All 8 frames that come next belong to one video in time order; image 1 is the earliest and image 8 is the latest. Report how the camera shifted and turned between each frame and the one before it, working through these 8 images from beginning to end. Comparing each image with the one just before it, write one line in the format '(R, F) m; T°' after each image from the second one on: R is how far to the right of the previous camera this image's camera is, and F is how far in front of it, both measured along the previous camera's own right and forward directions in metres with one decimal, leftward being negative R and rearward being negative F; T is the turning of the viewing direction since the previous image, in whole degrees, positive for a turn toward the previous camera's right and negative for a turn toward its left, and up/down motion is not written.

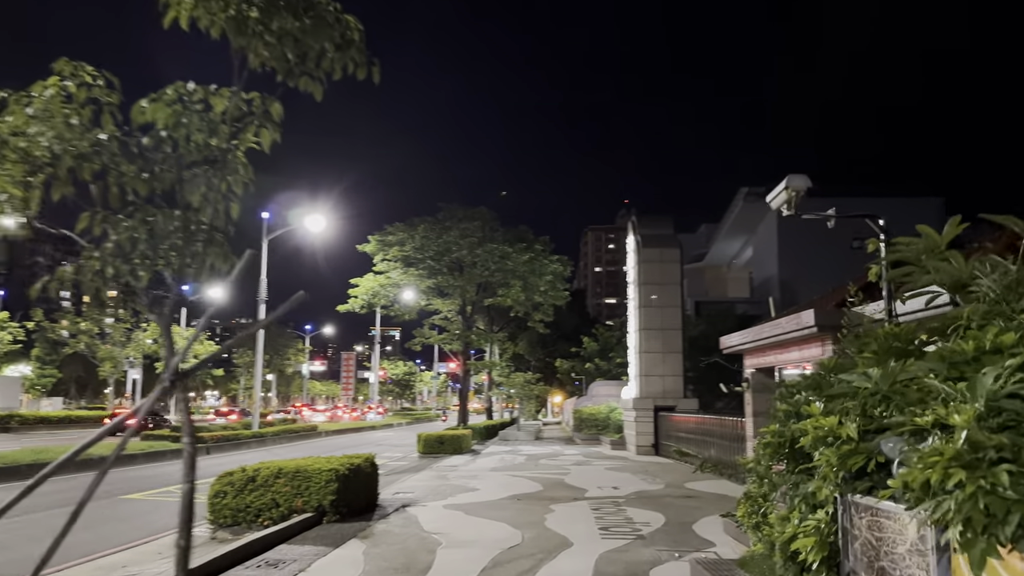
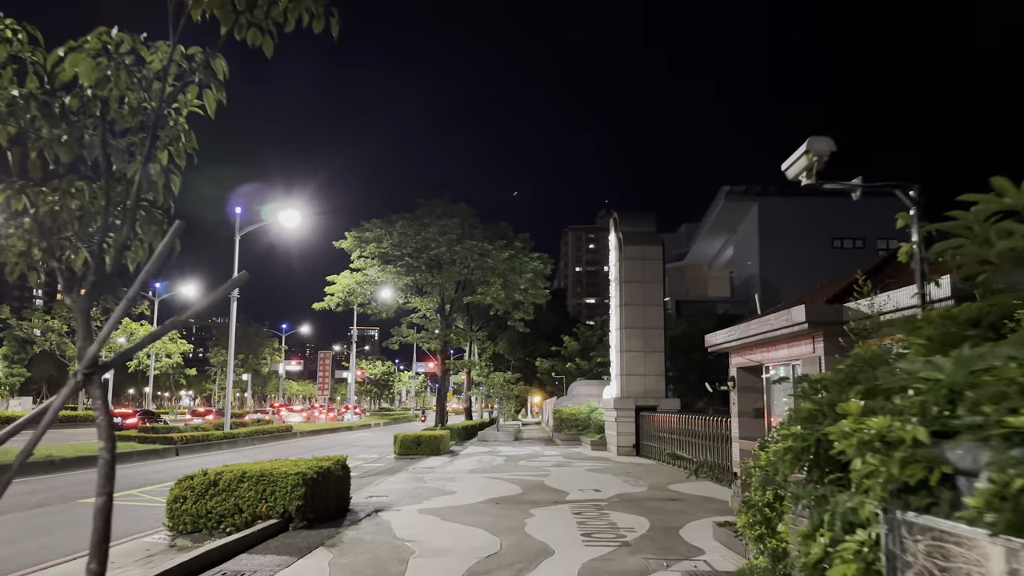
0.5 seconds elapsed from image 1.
(0.0, +0.5) m; +2°
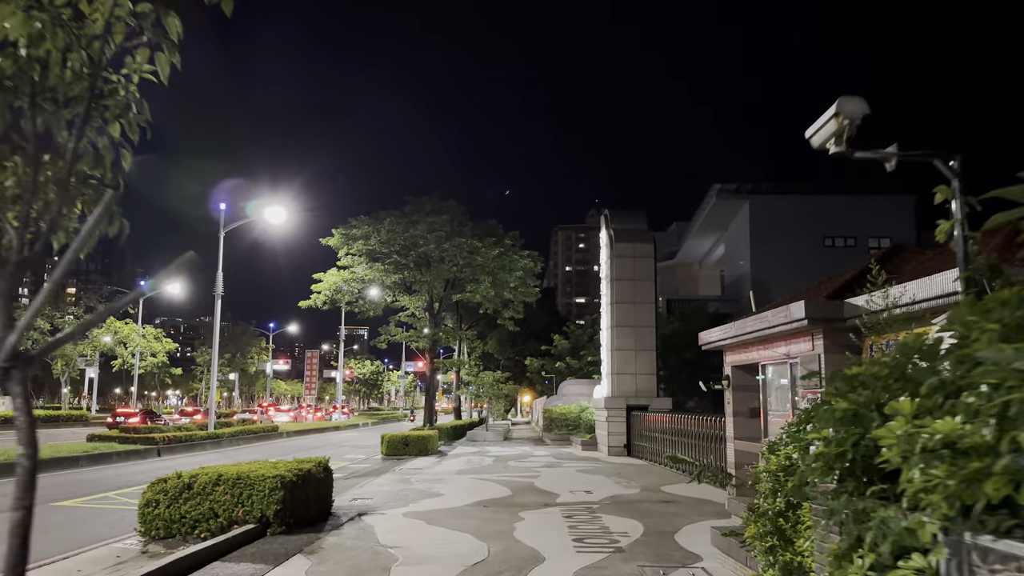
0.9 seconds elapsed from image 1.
(0.0, +0.4) m; +1°
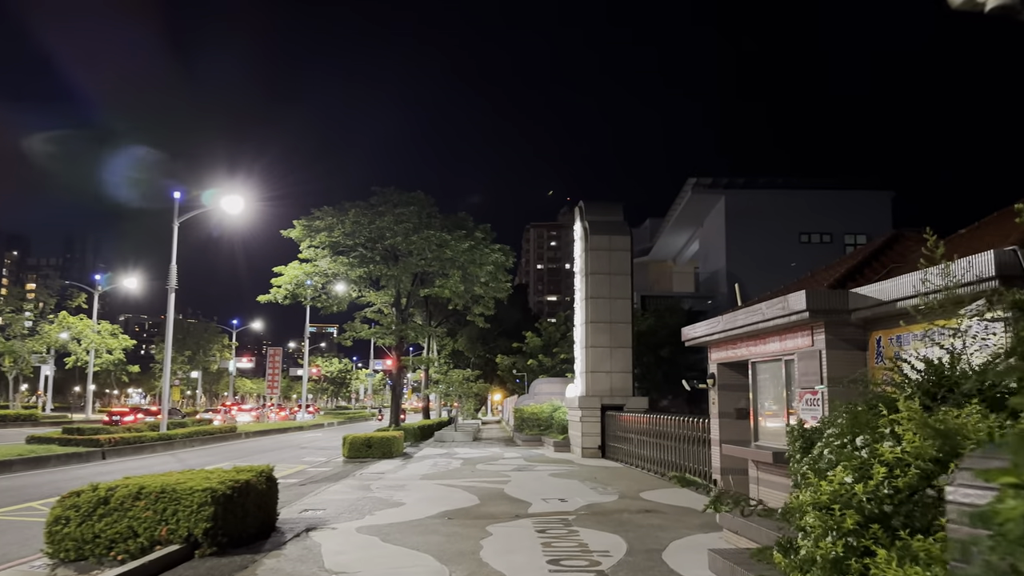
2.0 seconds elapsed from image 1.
(0.0, +1.1) m; +2°
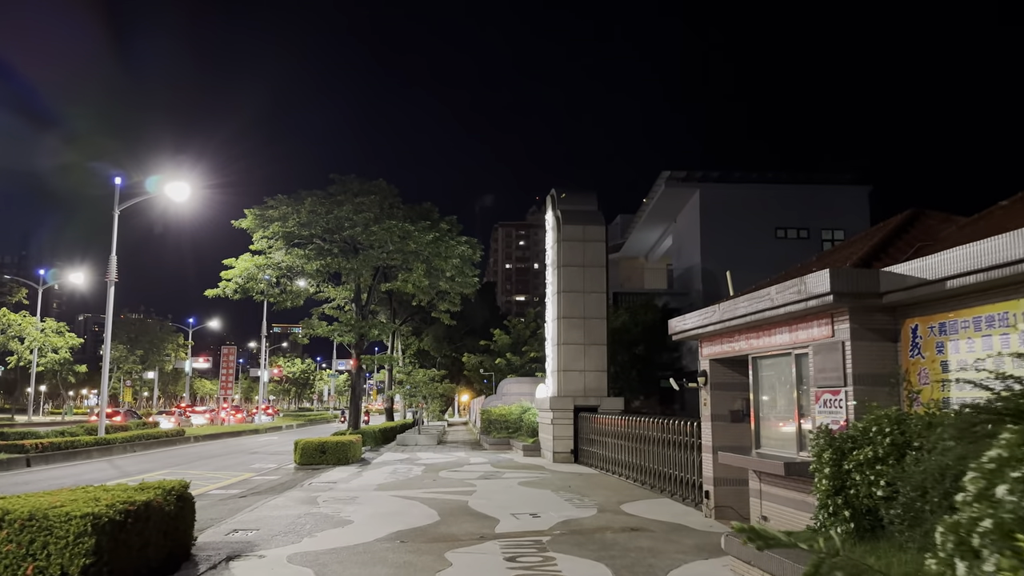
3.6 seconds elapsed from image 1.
(0.0, +1.5) m; +3°
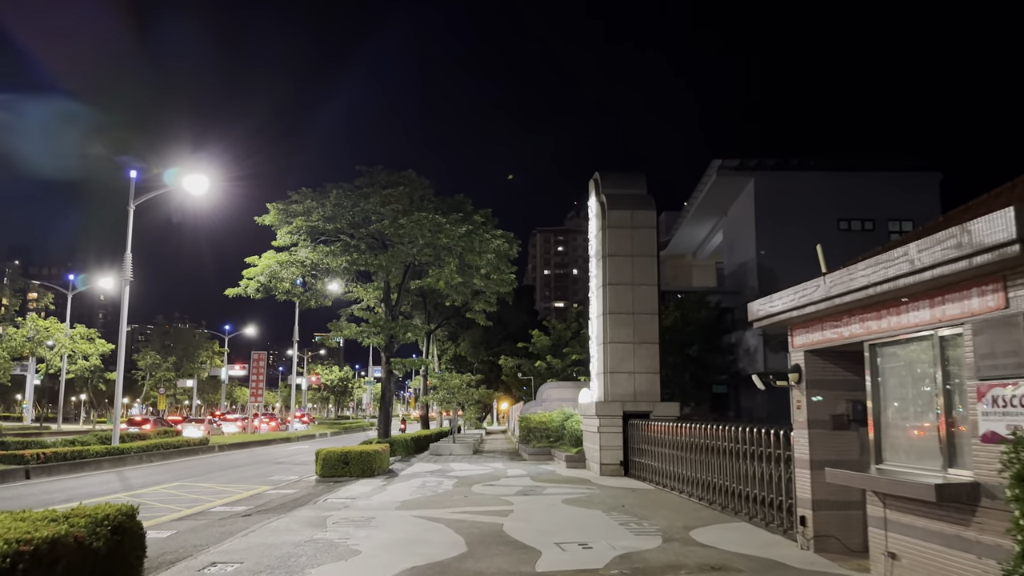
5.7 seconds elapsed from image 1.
(0.0, +2.1) m; -3°
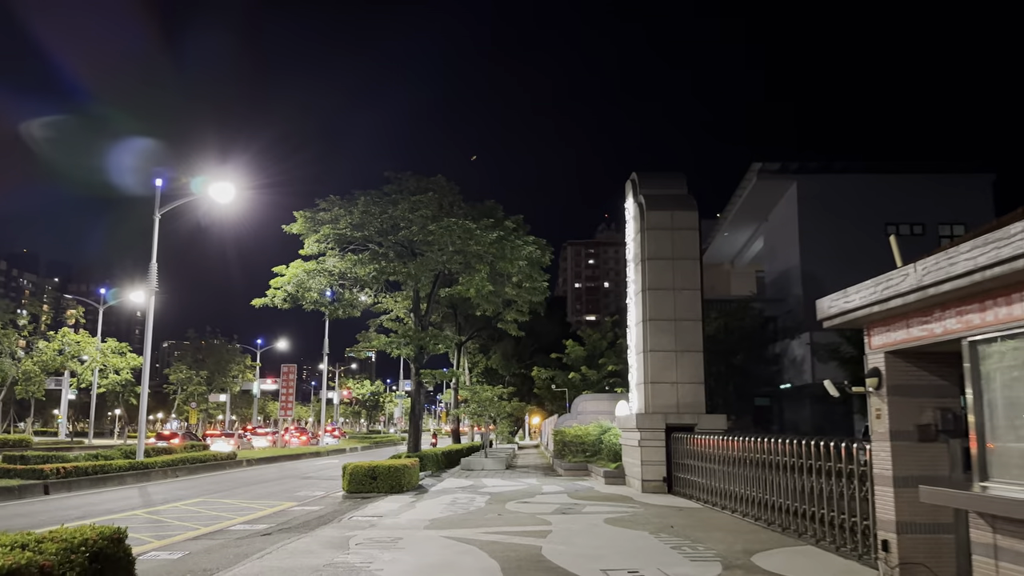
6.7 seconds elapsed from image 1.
(-0.1, +0.9) m; -2°
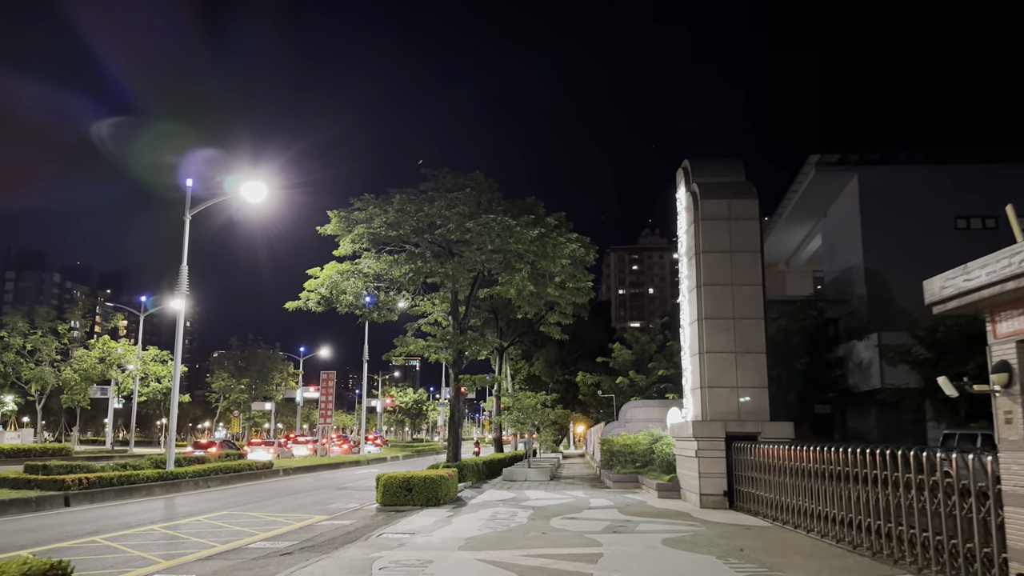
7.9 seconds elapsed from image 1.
(0.0, +1.3) m; -3°
